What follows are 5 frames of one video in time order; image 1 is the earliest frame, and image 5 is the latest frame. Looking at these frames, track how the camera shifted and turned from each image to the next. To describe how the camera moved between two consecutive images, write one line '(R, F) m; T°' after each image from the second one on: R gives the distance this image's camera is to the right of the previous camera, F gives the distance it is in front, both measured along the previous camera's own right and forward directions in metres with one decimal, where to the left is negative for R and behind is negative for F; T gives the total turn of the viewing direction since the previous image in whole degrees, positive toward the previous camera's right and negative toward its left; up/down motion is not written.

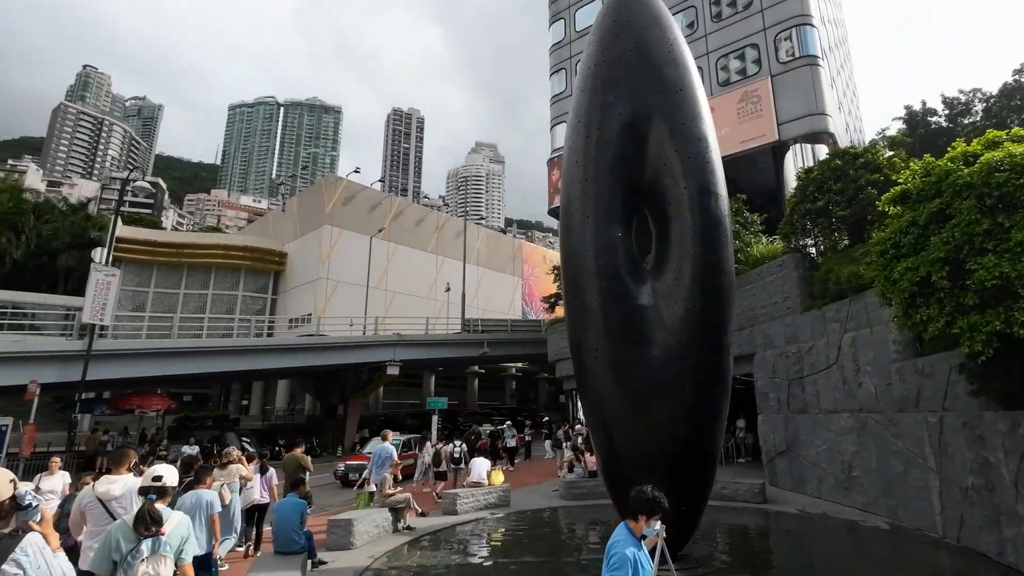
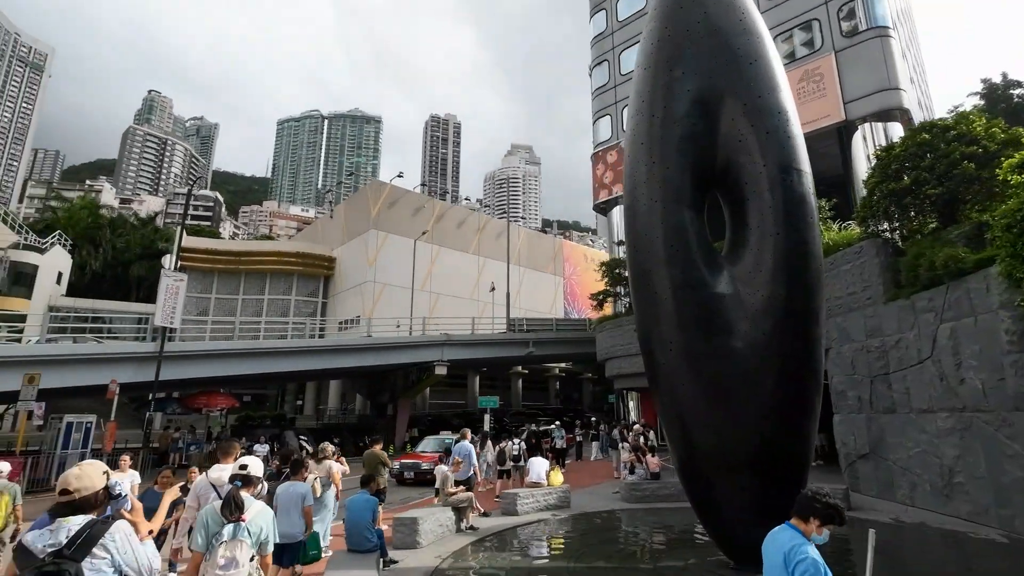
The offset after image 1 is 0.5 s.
(-0.3, +0.4) m; -4°
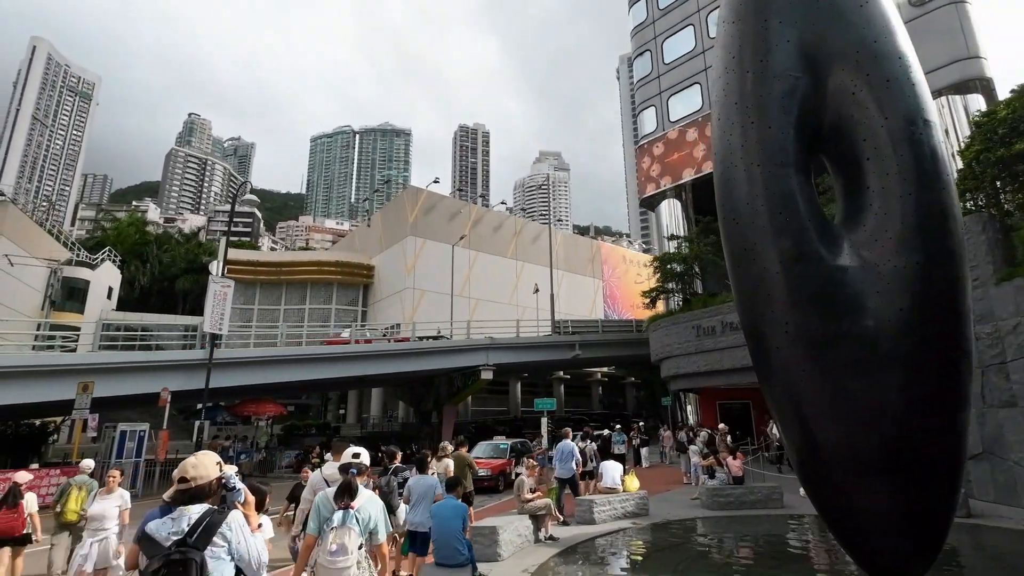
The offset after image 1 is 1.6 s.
(-0.6, +0.7) m; -3°
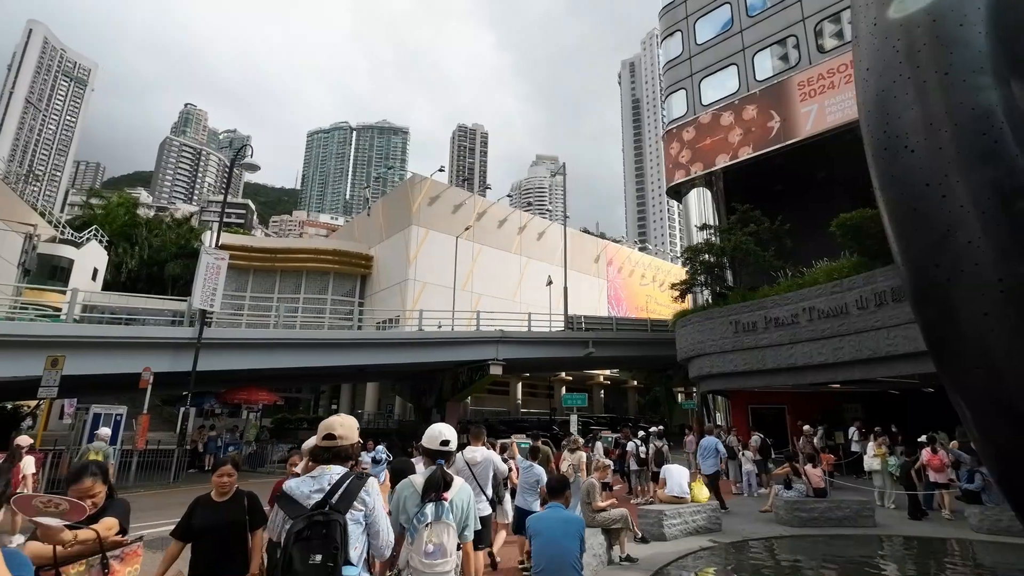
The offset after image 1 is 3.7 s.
(-0.9, +1.6) m; +1°
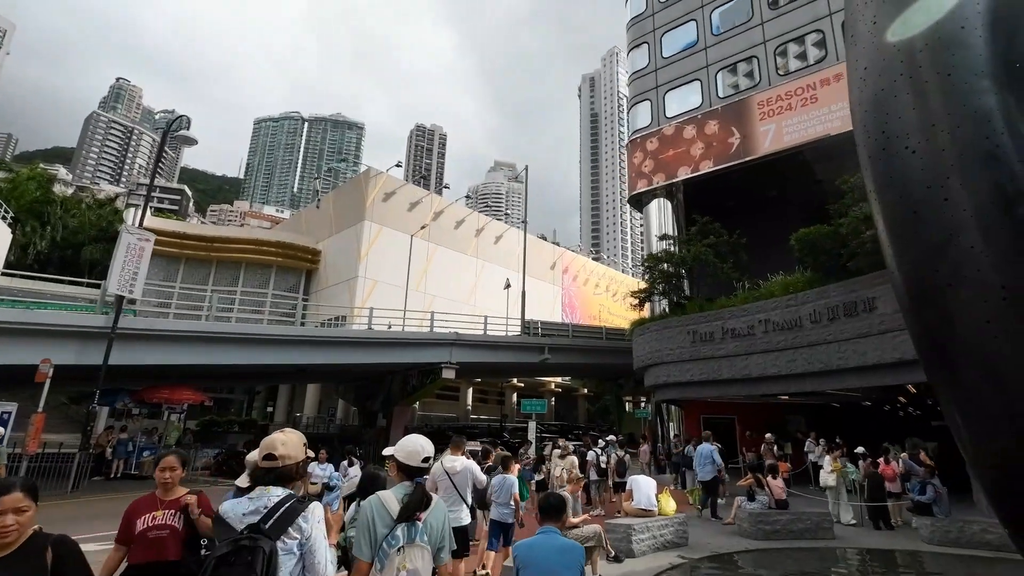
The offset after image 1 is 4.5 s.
(-0.2, +0.5) m; +5°
